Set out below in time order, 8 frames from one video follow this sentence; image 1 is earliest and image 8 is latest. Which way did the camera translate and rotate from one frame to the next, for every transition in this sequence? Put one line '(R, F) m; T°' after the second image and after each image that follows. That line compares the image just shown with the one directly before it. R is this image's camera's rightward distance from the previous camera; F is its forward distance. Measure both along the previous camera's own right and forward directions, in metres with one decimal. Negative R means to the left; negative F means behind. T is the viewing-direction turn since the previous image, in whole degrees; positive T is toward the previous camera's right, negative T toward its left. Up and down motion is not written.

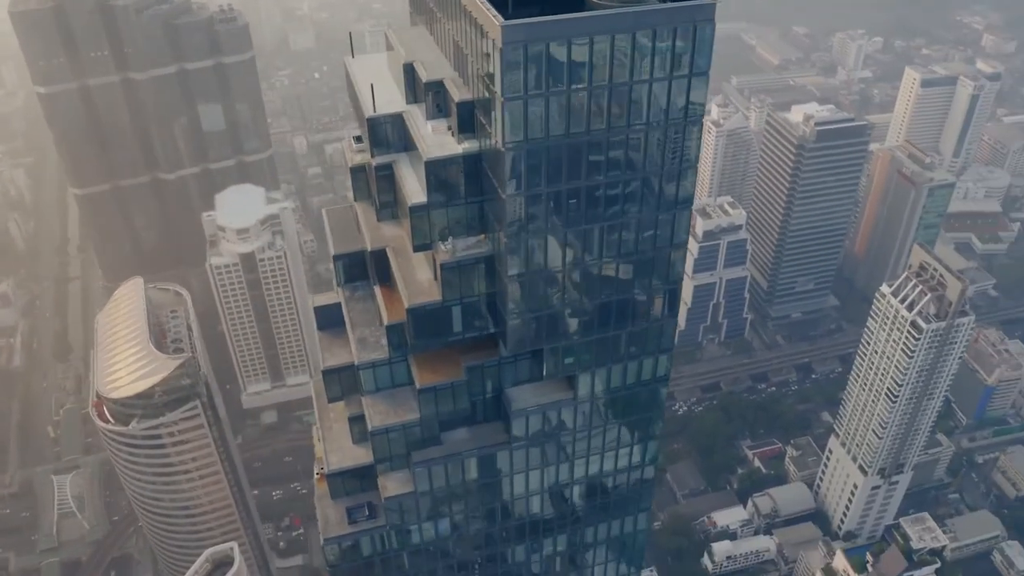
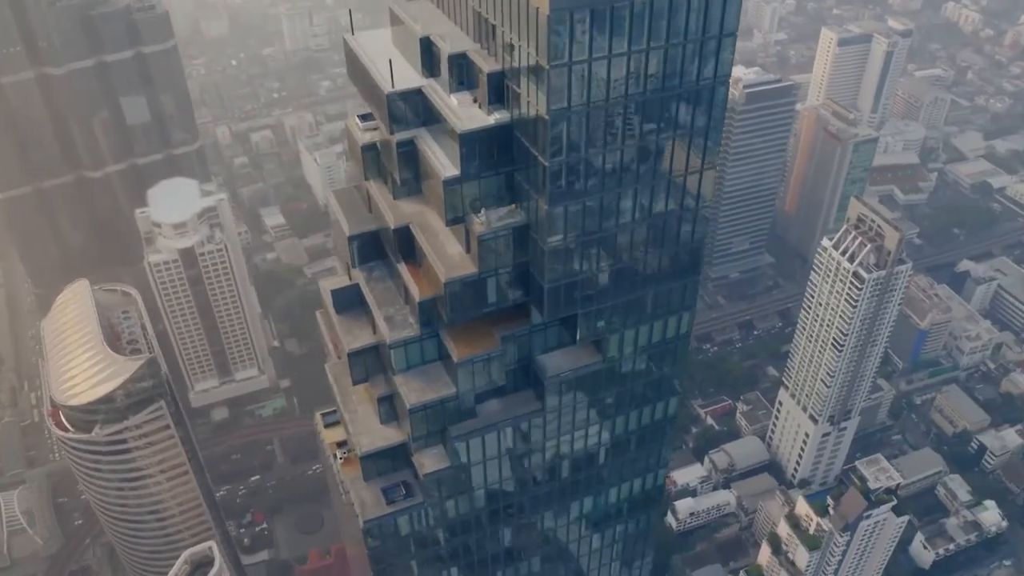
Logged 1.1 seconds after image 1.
(-4.0, 0.0) m; +5°
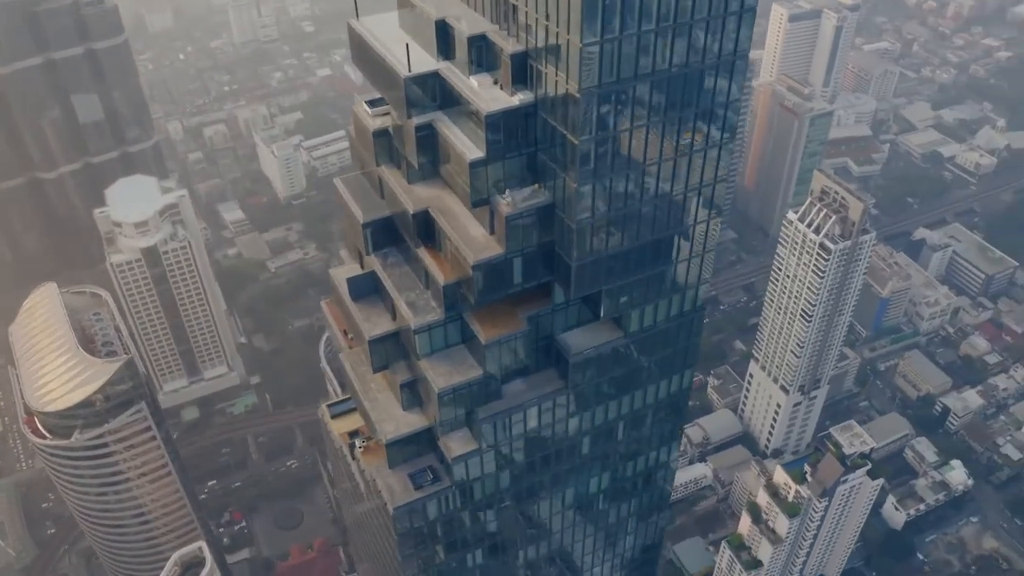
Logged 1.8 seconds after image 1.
(-2.7, 0.0) m; +3°
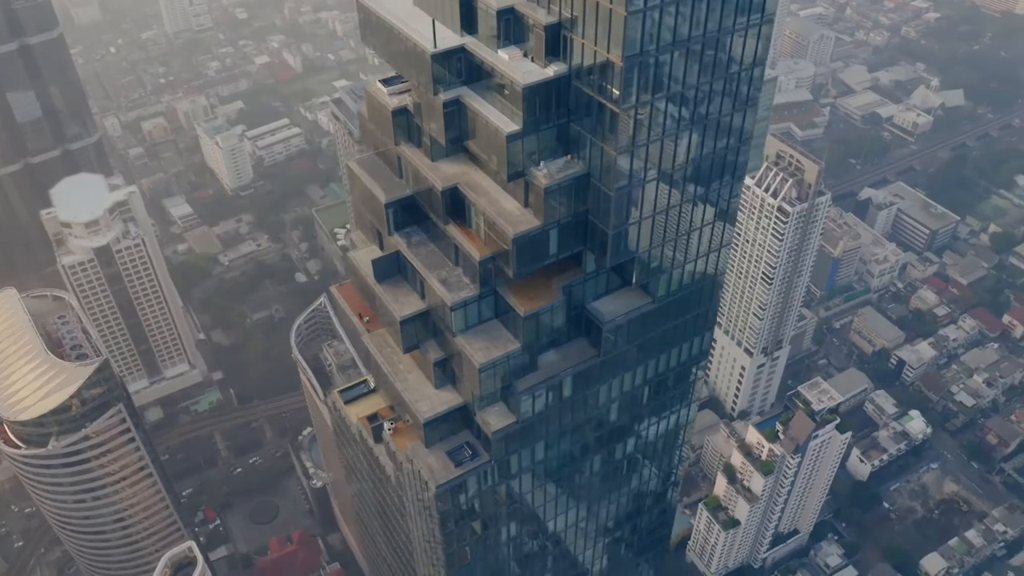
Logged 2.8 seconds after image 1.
(-3.6, 0.0) m; +4°
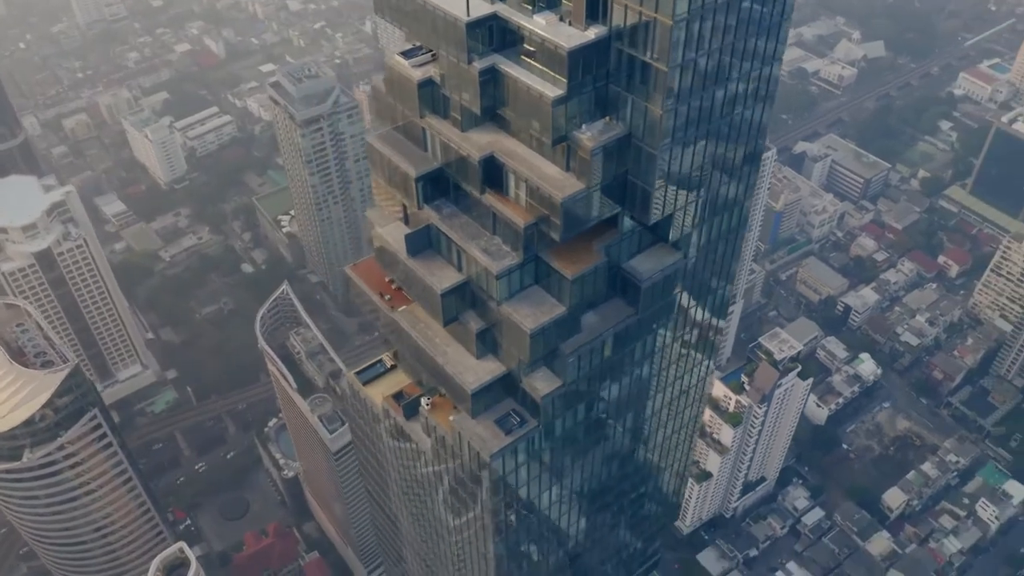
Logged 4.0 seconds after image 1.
(-4.4, 0.0) m; +4°
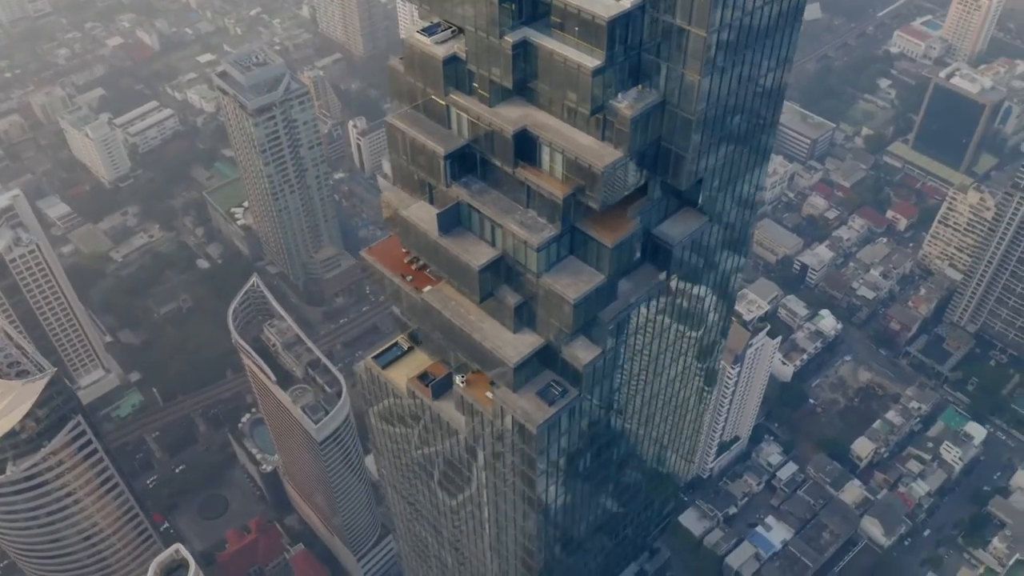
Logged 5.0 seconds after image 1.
(-3.8, -0.1) m; +4°
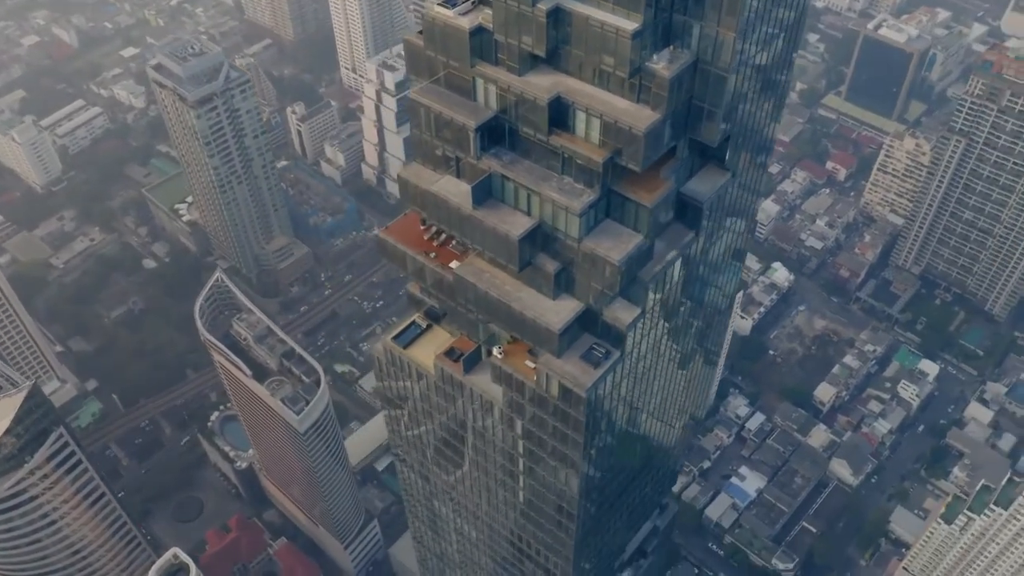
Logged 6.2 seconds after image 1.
(-4.4, -0.1) m; +4°
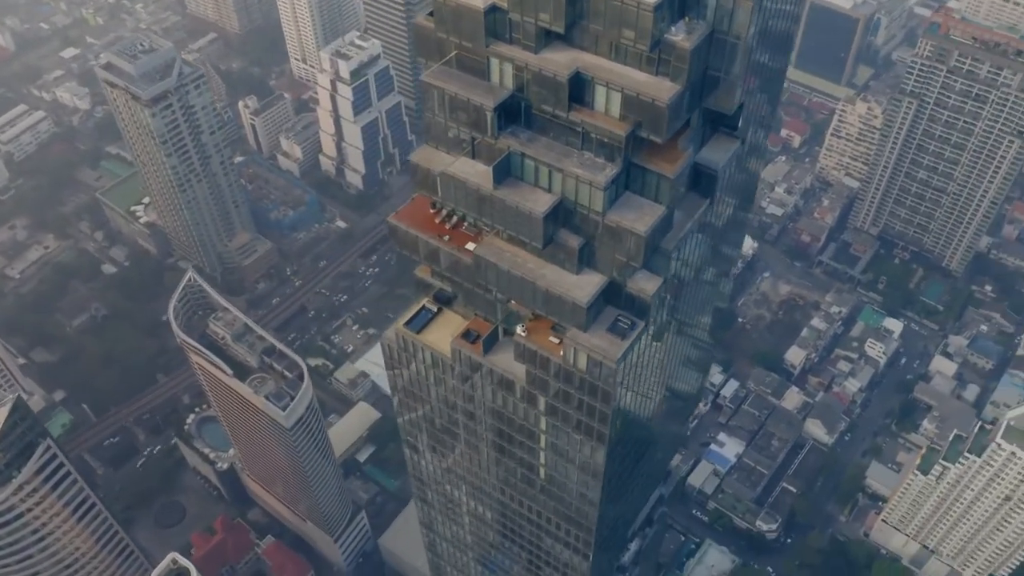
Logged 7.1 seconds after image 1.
(-3.1, -0.1) m; +3°
